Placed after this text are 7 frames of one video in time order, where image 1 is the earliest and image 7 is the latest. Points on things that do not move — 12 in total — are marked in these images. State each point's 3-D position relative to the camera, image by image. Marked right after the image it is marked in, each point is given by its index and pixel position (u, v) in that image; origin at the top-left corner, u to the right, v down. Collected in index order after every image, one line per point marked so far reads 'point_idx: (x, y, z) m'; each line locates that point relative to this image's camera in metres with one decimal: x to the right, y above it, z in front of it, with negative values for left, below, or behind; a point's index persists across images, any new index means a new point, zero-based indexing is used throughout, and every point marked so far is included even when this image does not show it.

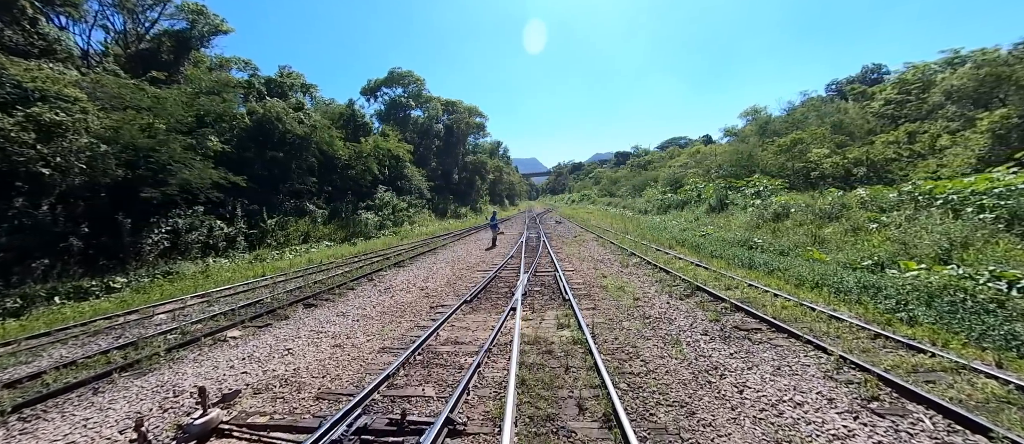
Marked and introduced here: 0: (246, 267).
0: (-9.2, -1.5, +13.5) m
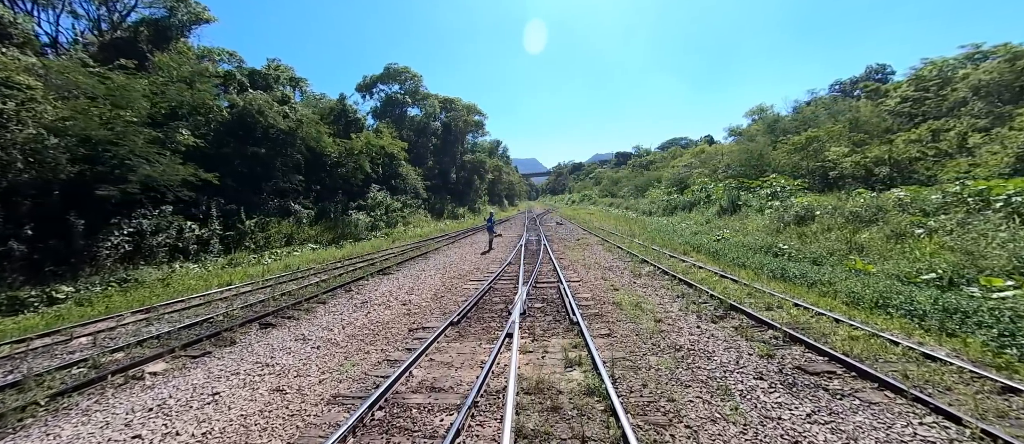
0: (-9.2, -1.6, +12.2) m
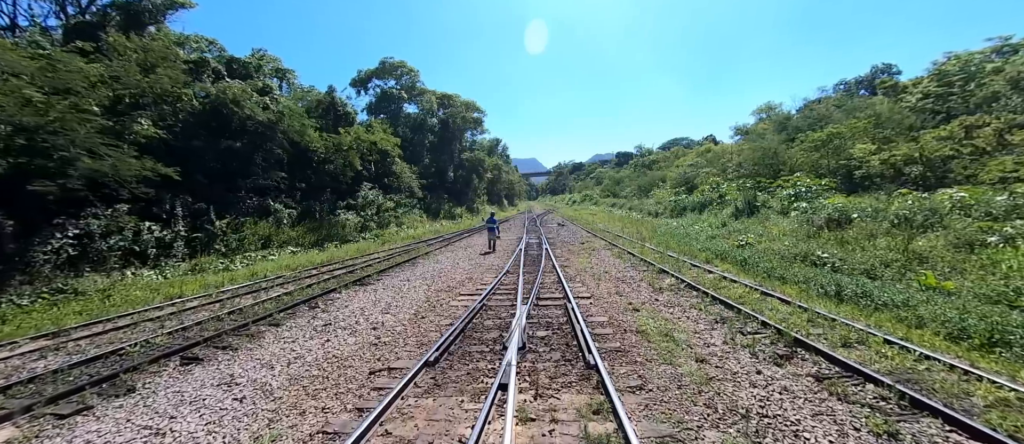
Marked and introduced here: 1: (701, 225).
0: (-9.3, -1.6, +10.7) m
1: (+9.0, -0.1, +18.4) m
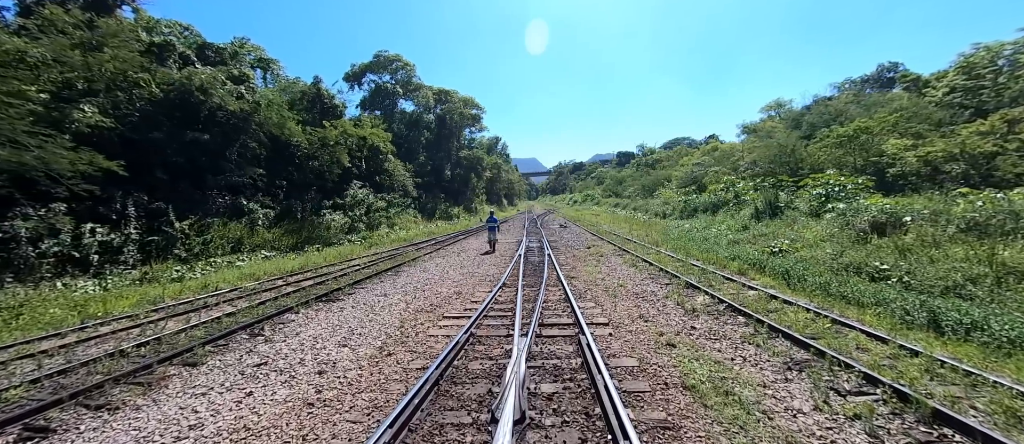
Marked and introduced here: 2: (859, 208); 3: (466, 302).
0: (-9.4, -1.7, +9.1) m
1: (+8.9, -0.2, +16.8) m
2: (+10.6, +0.4, +11.9) m
3: (-0.9, -1.5, +7.6) m
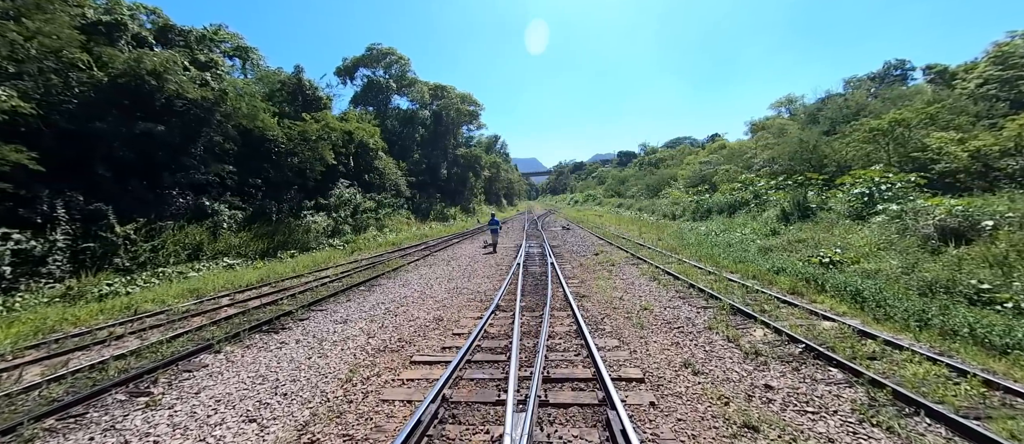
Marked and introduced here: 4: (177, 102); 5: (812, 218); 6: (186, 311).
0: (-9.4, -1.8, +7.3) m
1: (+8.8, -0.3, +15.0) m
2: (+10.5, +0.3, +10.1) m
3: (-1.0, -1.6, +5.7) m
4: (-11.4, +4.1, +13.3) m
5: (+10.6, +0.2, +13.8) m
6: (-6.2, -1.7, +7.4) m
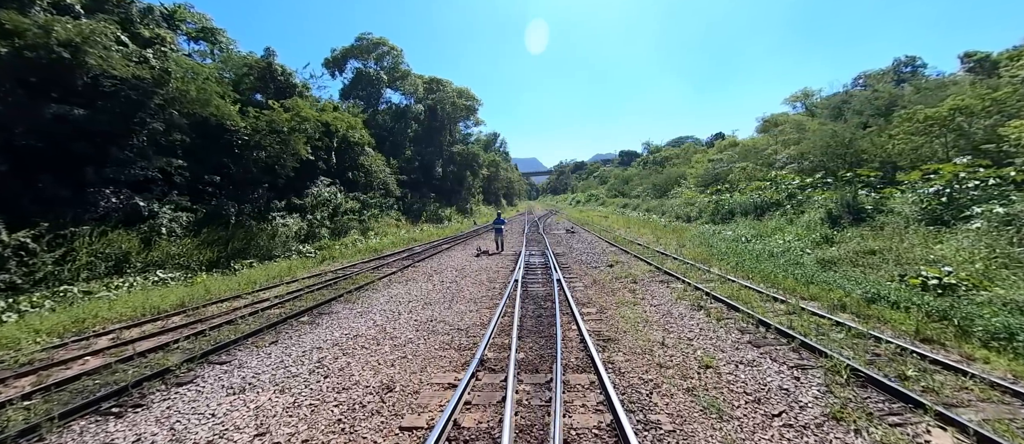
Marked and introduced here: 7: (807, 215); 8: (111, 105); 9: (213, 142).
0: (-9.5, -1.9, +4.9) m
1: (+8.7, -0.5, +12.7) m
2: (+10.4, +0.2, +7.8) m
3: (-1.1, -1.8, +3.4) m
4: (-11.5, +4.0, +11.0) m
5: (+10.5, 0.0, +11.4) m
6: (-6.3, -1.8, +5.0) m
7: (+10.5, +0.2, +14.0) m
8: (-11.8, +3.4, +11.5) m
9: (-11.5, +3.1, +15.1) m
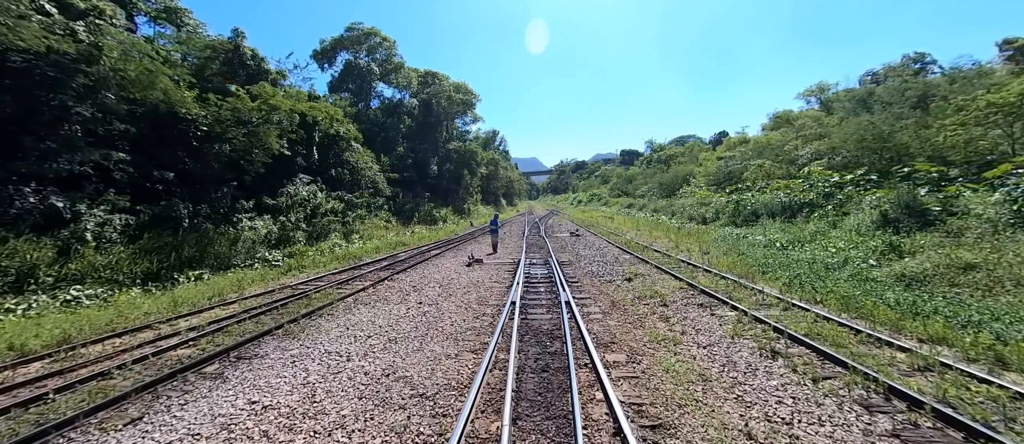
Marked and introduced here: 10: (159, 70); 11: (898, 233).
0: (-9.6, -2.0, +3.0) m
1: (+8.7, -0.6, +10.7) m
2: (+10.3, +0.1, +5.8) m
3: (-1.1, -1.9, +1.4) m
4: (-11.6, +3.9, +9.0) m
5: (+10.4, -0.1, +9.4) m
6: (-6.4, -1.9, +3.1) m
7: (+10.5, +0.1, +12.0) m
8: (-11.8, +3.3, +9.5) m
9: (-11.6, +3.0, +13.2) m
10: (-10.8, +4.6, +12.0) m
11: (+9.9, -0.3, +10.1) m
